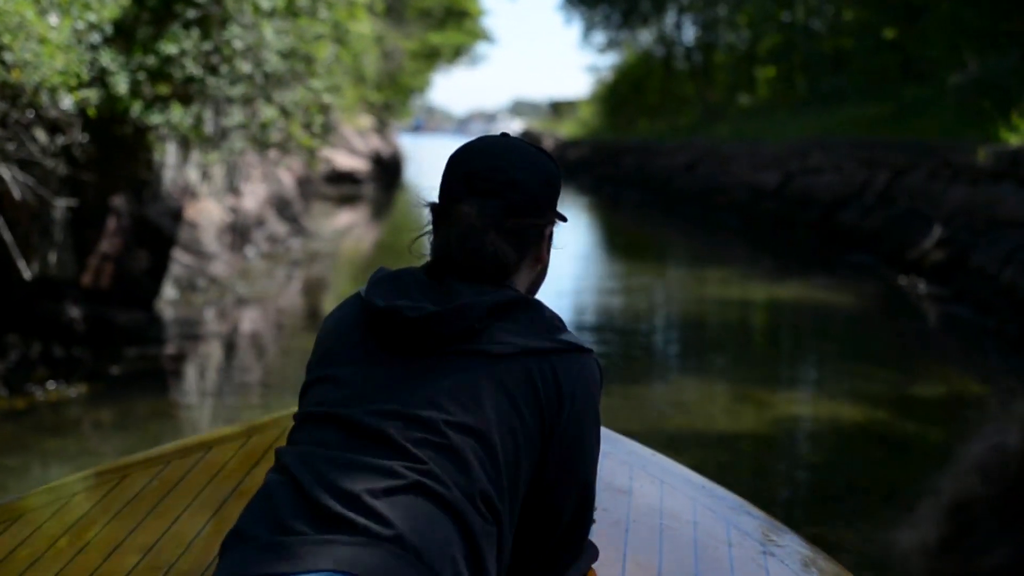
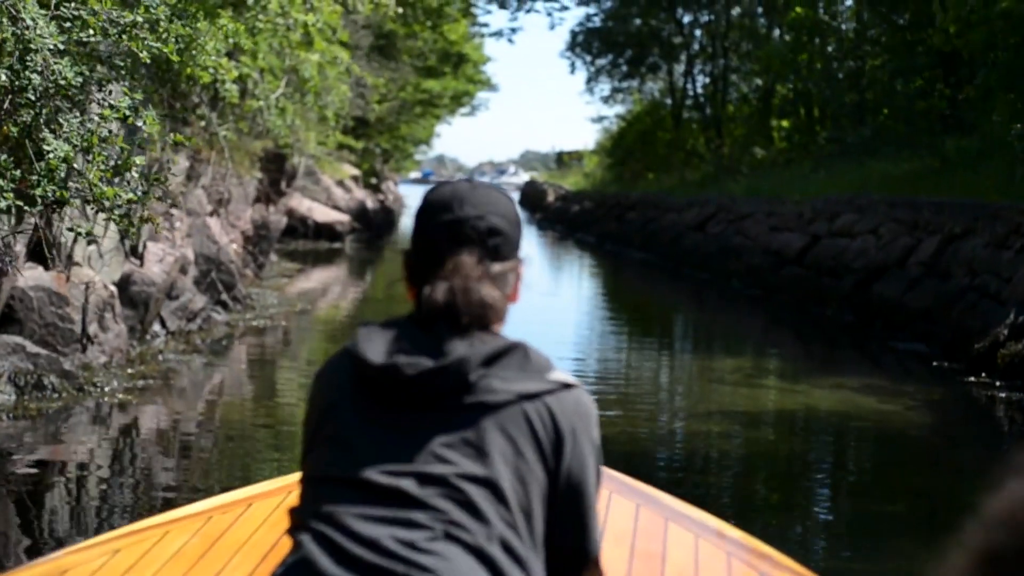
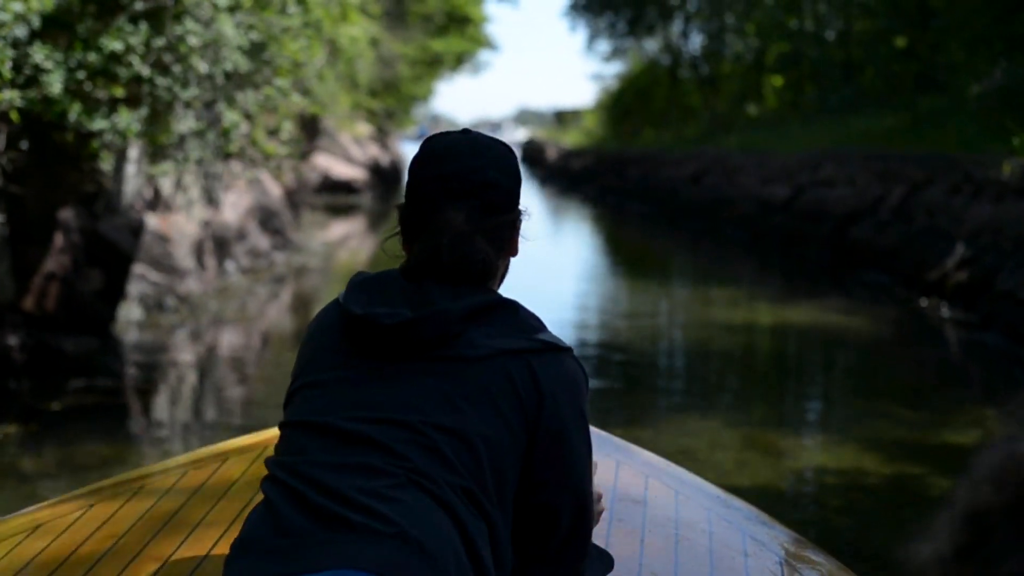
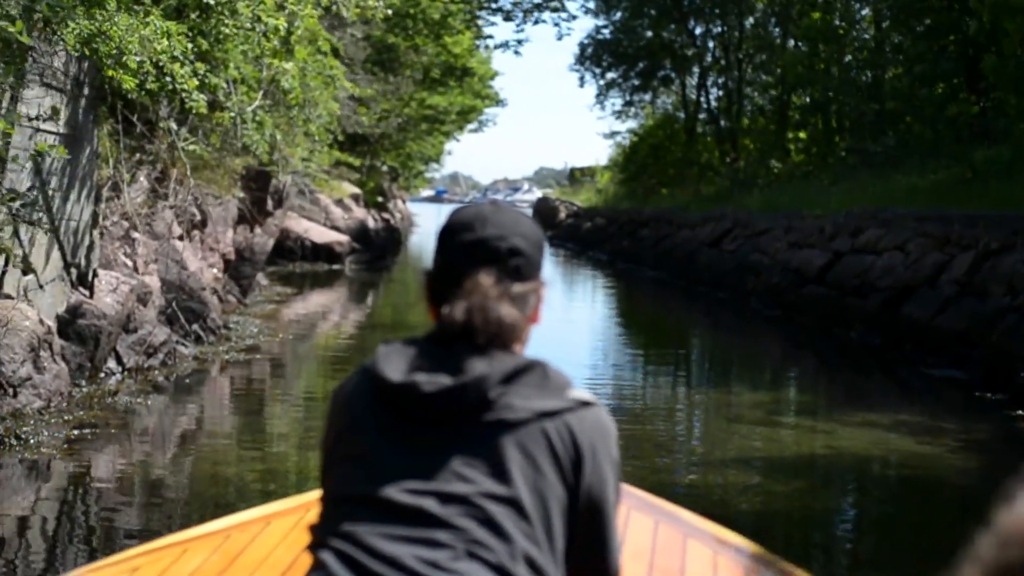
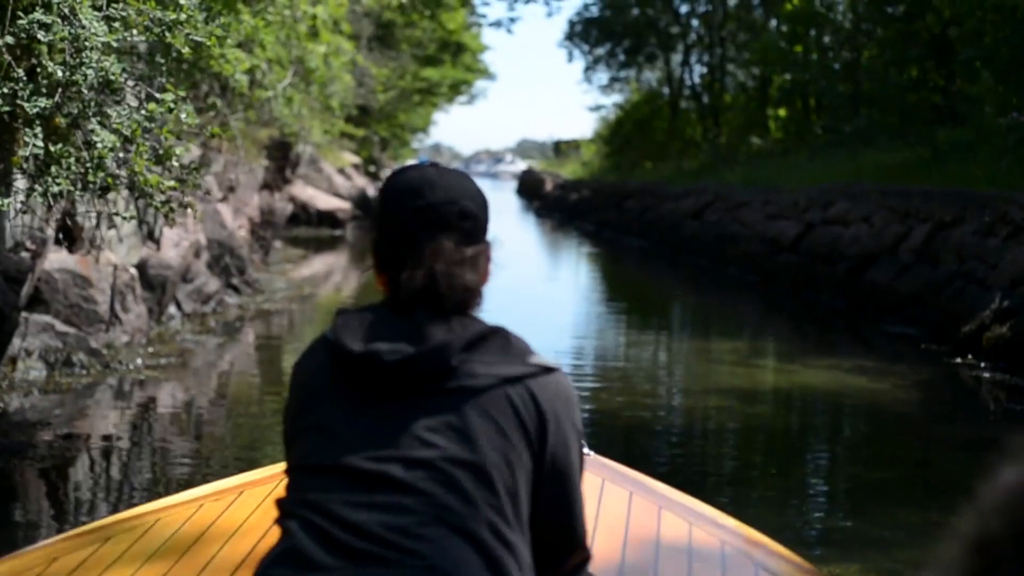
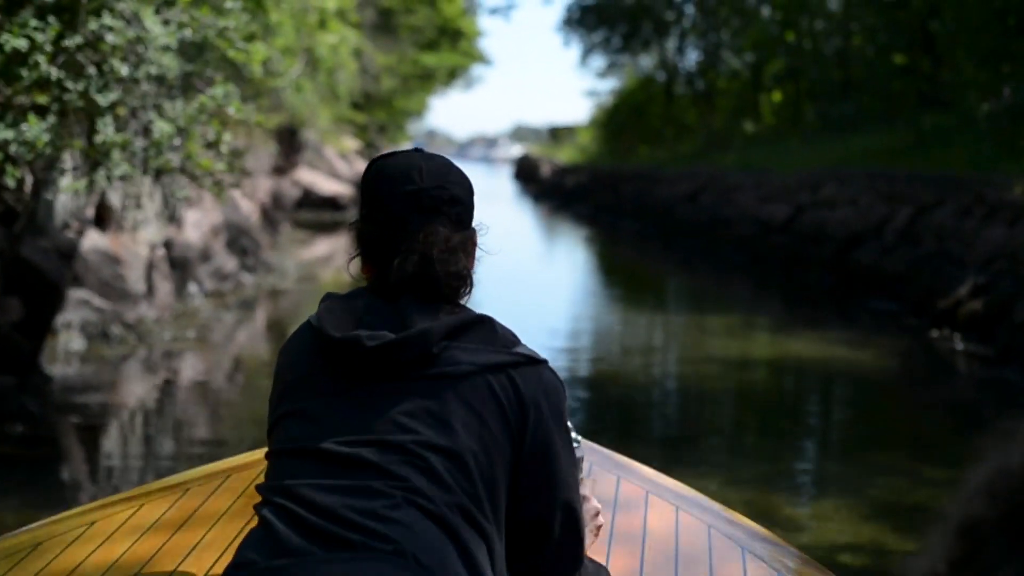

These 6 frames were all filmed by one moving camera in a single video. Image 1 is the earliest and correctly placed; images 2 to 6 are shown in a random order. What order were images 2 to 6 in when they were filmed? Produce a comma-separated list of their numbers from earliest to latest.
3, 6, 5, 2, 4
